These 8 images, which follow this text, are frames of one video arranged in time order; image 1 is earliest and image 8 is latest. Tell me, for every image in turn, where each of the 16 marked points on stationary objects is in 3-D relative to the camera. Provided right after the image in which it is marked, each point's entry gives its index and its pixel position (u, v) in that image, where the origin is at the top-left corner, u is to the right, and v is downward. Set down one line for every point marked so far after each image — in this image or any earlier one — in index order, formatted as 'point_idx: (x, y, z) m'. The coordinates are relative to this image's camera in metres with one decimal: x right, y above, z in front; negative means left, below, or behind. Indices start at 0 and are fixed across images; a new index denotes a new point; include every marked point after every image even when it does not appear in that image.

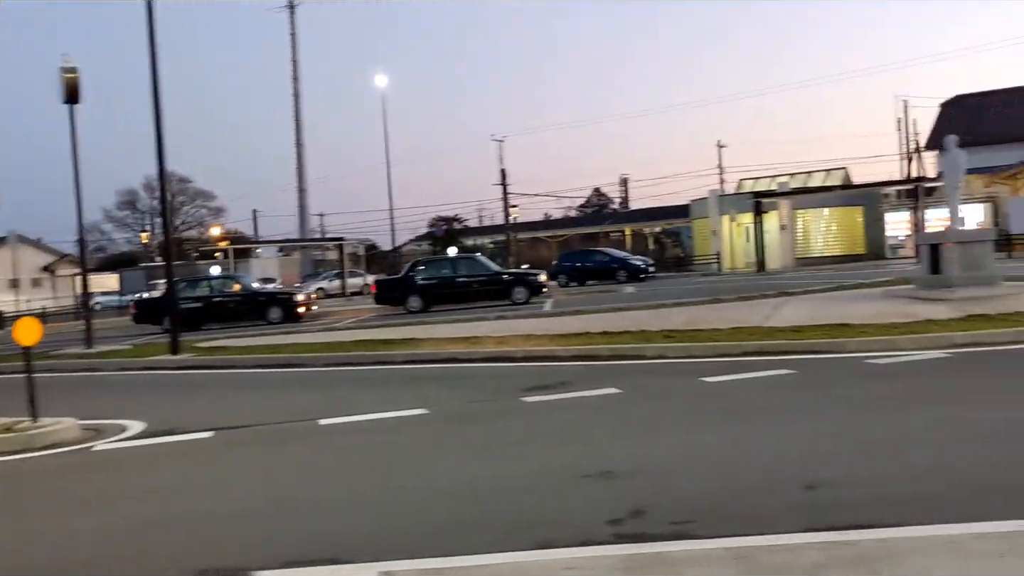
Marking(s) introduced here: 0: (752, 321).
0: (+3.5, -0.6, +15.2) m
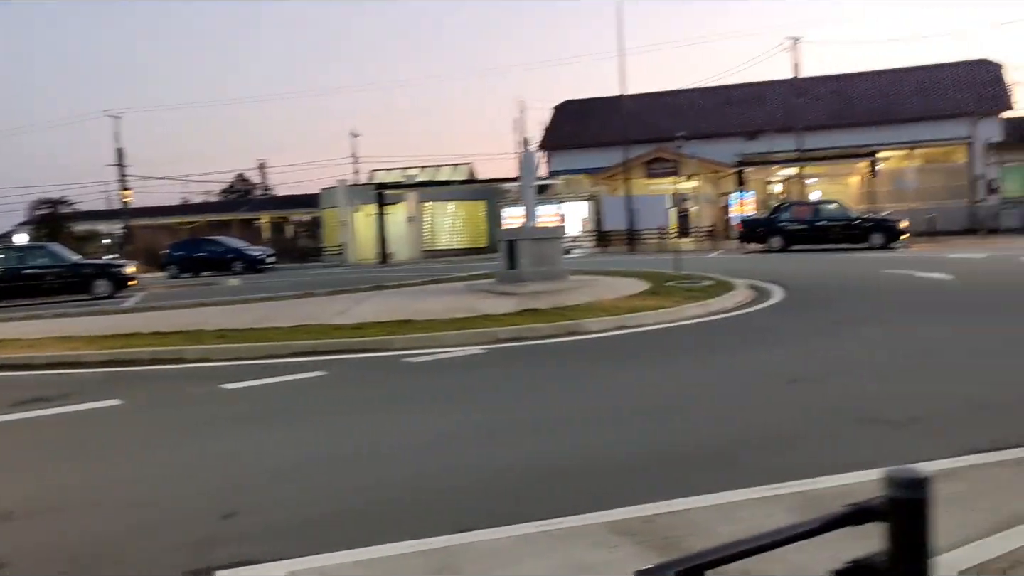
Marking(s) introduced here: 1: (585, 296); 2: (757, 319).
0: (+1.5, -0.1, +15.6) m
1: (+1.2, -0.1, +15.9) m
2: (+3.3, -0.4, +13.4) m
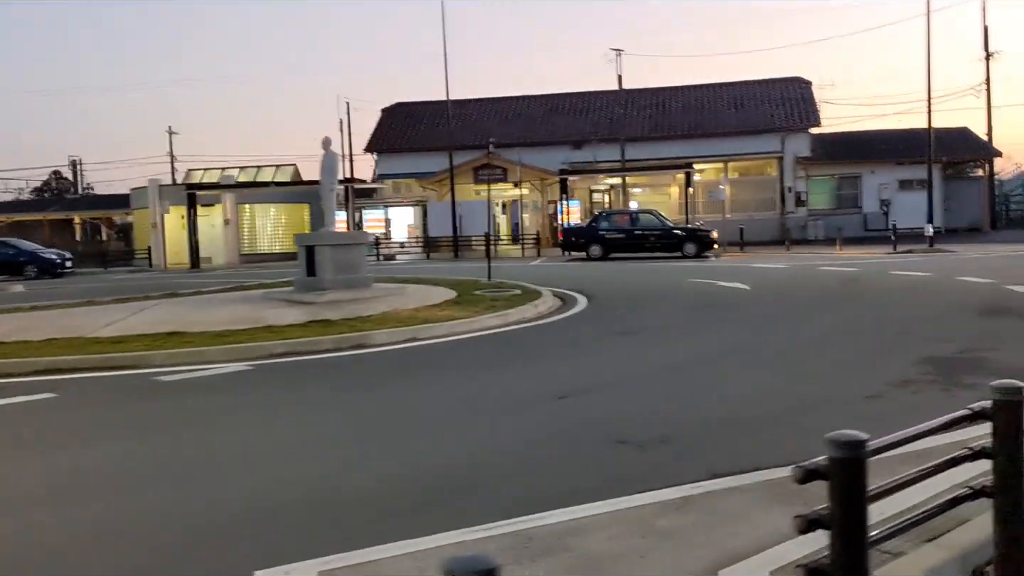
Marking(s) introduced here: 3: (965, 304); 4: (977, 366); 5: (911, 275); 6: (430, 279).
0: (-1.6, -0.3, +15.1) m
1: (-2.0, -0.2, +15.3) m
2: (+0.5, -0.5, +13.2) m
3: (+6.4, -0.2, +13.9) m
4: (+4.2, -0.7, +8.9) m
5: (+8.0, +0.3, +19.6) m
6: (-1.6, +0.2, +19.7) m
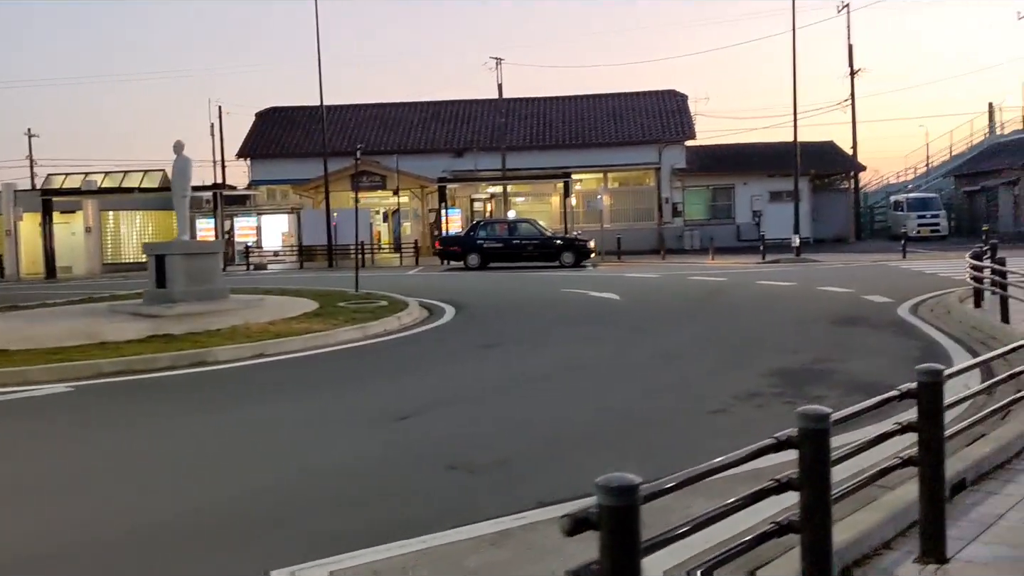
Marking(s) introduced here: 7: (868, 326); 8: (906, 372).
0: (-3.6, -0.4, +14.4) m
1: (-4.1, -0.4, +14.5) m
2: (-1.3, -0.7, +12.7) m
3: (+4.5, -0.4, +14.1) m
4: (+2.8, -0.8, +9.0) m
5: (+5.4, +0.1, +20.0) m
6: (-4.2, 0.0, +19.0) m
7: (+4.6, -0.5, +12.7) m
8: (+3.7, -0.8, +9.2) m
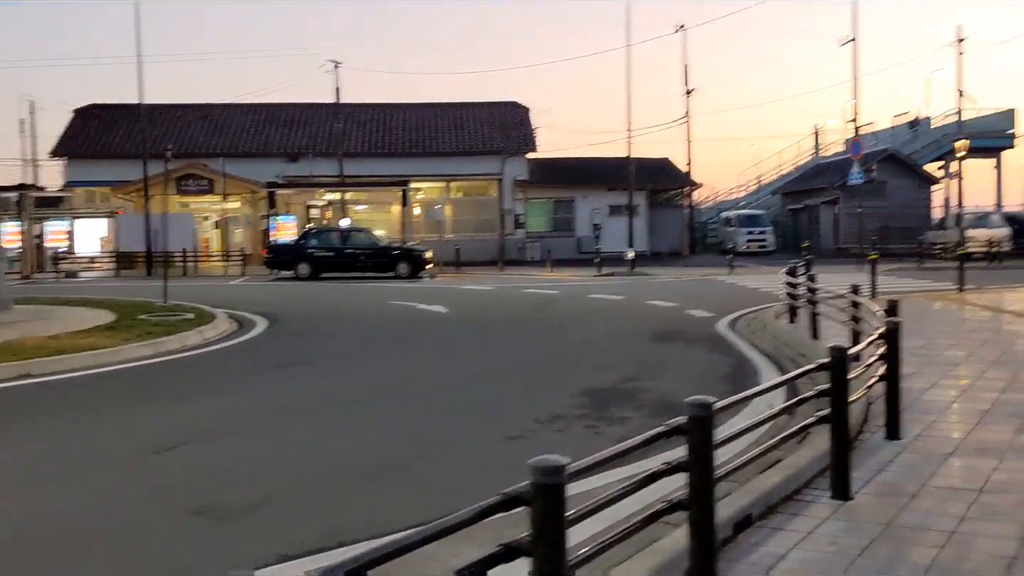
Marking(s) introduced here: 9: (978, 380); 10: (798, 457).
0: (-6.1, -0.6, +13.0) m
1: (-6.6, -0.5, +13.1) m
2: (-3.6, -0.8, +11.7) m
3: (+1.9, -0.6, +14.0) m
4: (+1.1, -1.0, +8.6) m
5: (+1.9, -0.2, +19.9) m
6: (-7.4, -0.2, +17.5) m
7: (+2.2, -0.7, +12.6) m
8: (+1.8, -1.0, +9.1) m
9: (+4.4, -0.9, +9.3) m
10: (+1.8, -1.0, +6.0) m
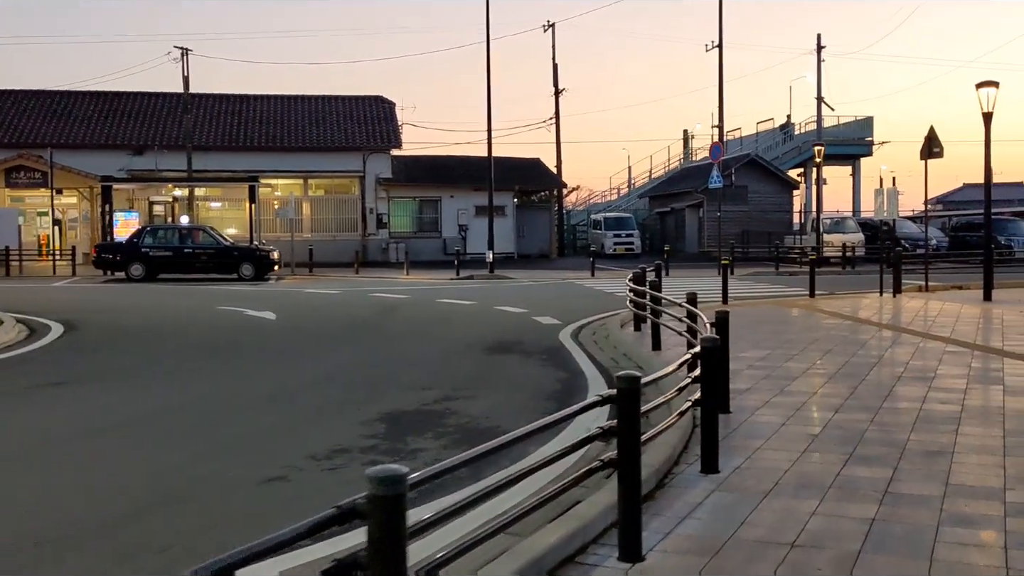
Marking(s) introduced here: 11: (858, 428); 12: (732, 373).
0: (-8.3, -0.6, +11.1) m
1: (-8.7, -0.6, +11.1) m
2: (-5.6, -0.9, +10.1) m
3: (-0.4, -0.7, +13.0) m
4: (-0.6, -1.1, +7.6) m
5: (-1.1, -0.3, +18.9) m
6: (-10.0, -0.3, +15.4) m
7: (+0.1, -0.8, +11.7) m
8: (+0.1, -1.0, +8.1) m
9: (+2.7, -1.0, +8.7) m
10: (+0.4, -1.1, +5.1) m
11: (+2.6, -1.1, +7.3) m
12: (+2.3, -0.9, +10.1) m
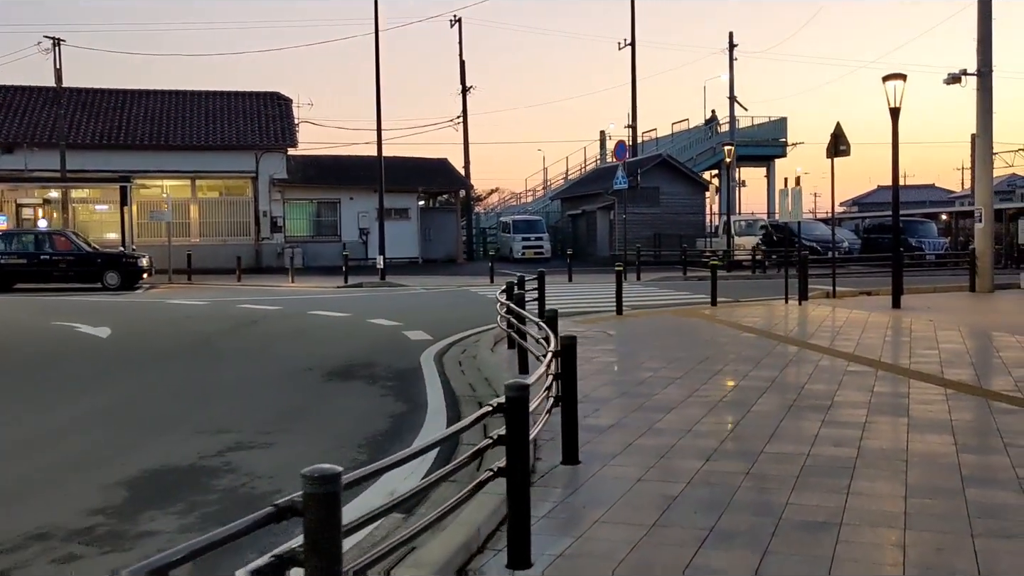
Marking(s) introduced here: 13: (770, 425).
0: (-9.8, -0.8, +8.8) m
1: (-10.3, -0.8, +8.8) m
2: (-7.1, -1.1, +8.0) m
3: (-2.1, -0.8, +11.3) m
4: (-1.9, -1.2, +5.9) m
5: (-3.2, -0.5, +17.1) m
6: (-11.9, -0.5, +13.0) m
7: (-1.5, -0.9, +10.1) m
8: (-1.2, -1.2, +6.5) m
9: (+1.3, -1.1, +7.2) m
10: (-0.7, -1.2, +3.5) m
11: (+1.3, -1.2, +5.9) m
12: (+0.8, -1.0, +8.6) m
13: (+2.0, -1.1, +7.5) m
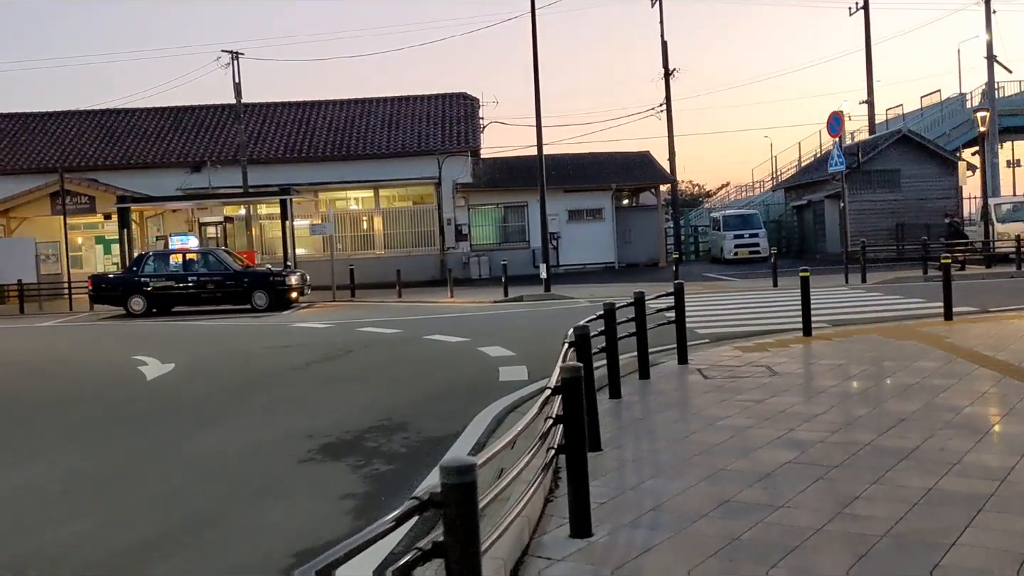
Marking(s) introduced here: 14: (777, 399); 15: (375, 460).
0: (-9.4, -1.3, +7.8) m
1: (-9.9, -1.3, +8.0) m
2: (-7.0, -1.5, +6.4) m
3: (-1.3, -1.1, +8.3) m
4: (-2.5, -1.5, +3.0) m
5: (-1.0, -0.8, +14.2) m
6: (-10.4, -1.0, +12.4) m
7: (-1.1, -1.2, +7.0) m
8: (-1.7, -1.4, +3.4) m
9: (+0.9, -1.3, +3.5) m
10: (-1.9, -1.5, +0.4) m
11: (+0.6, -1.4, +2.2) m
12: (+0.8, -1.2, +5.0) m
13: (+1.7, -1.2, +3.7) m
14: (+2.3, -1.0, +8.5) m
15: (-0.9, -1.2, +6.9) m
